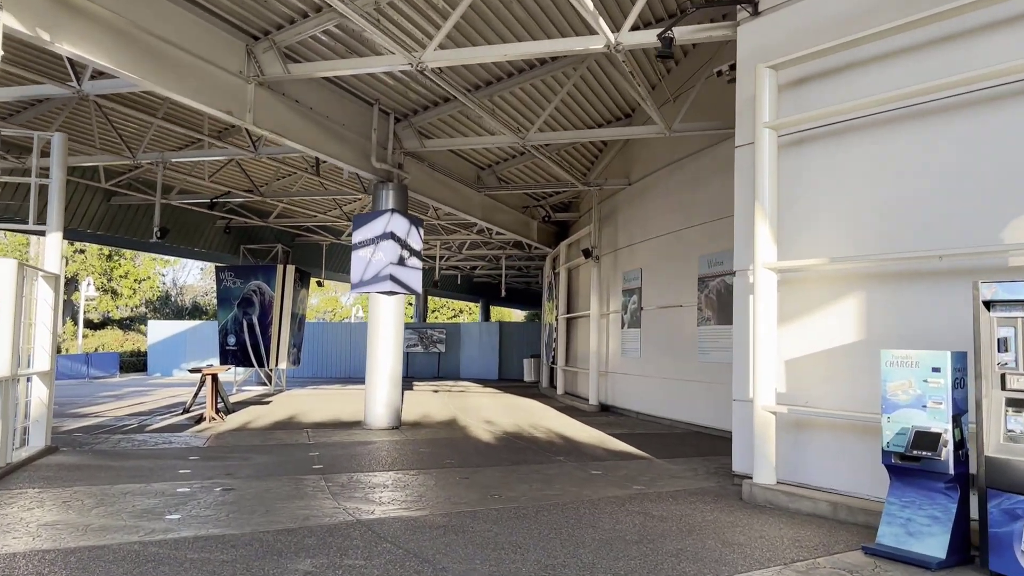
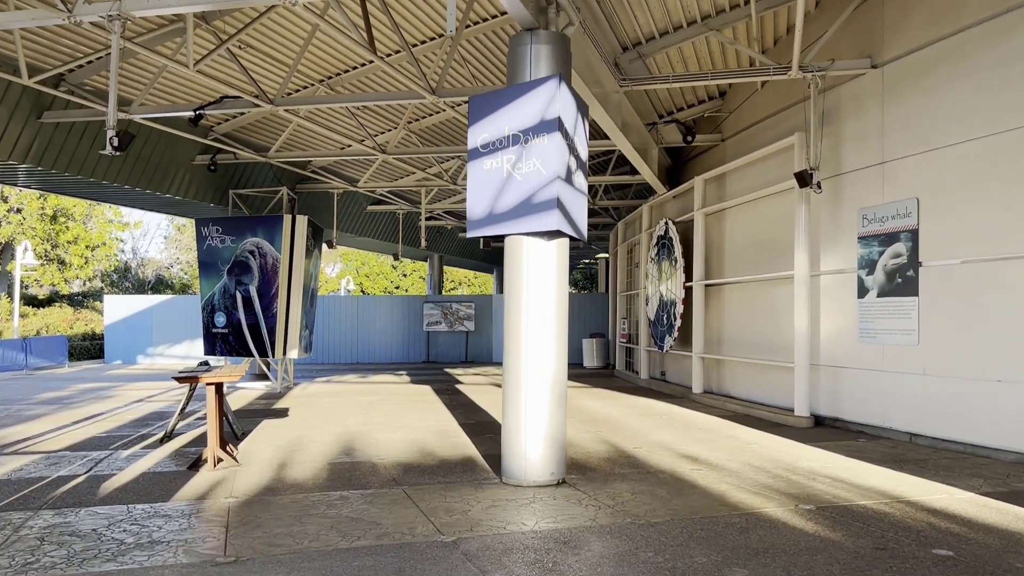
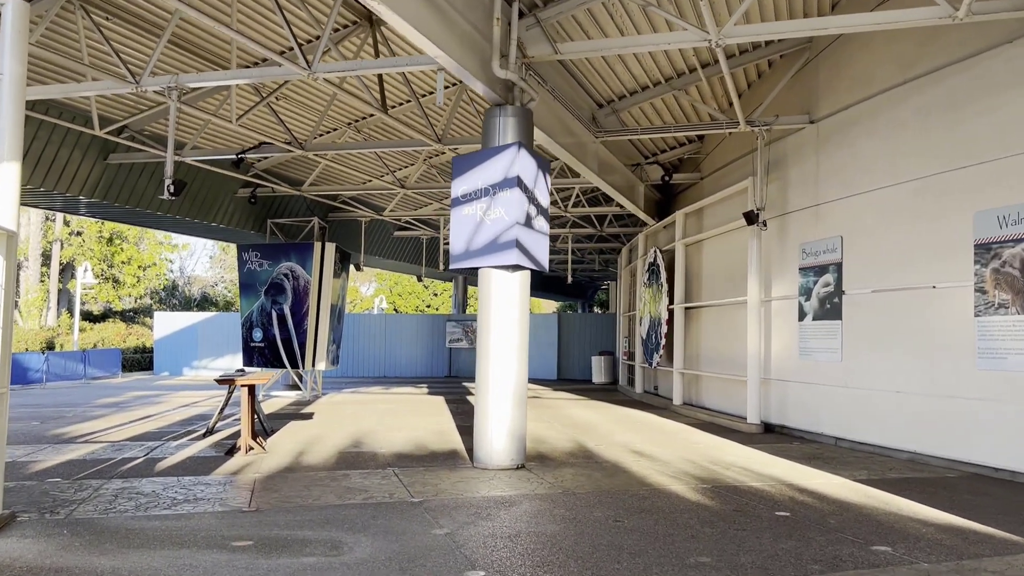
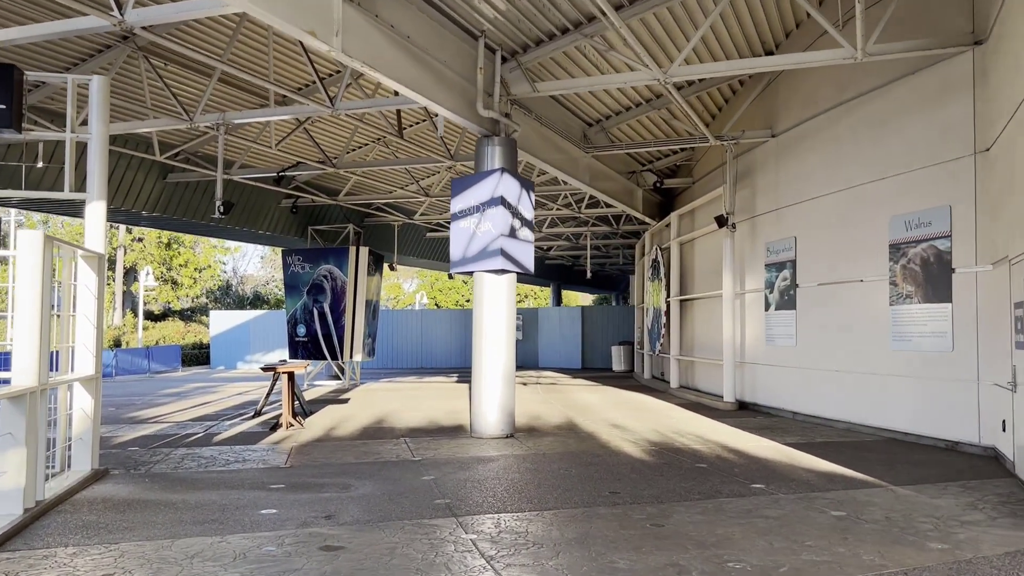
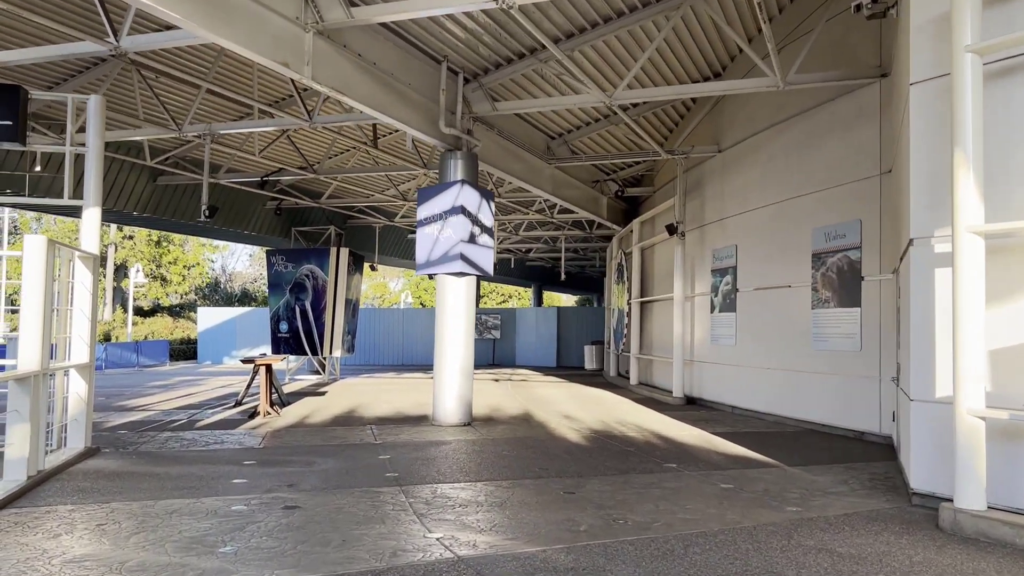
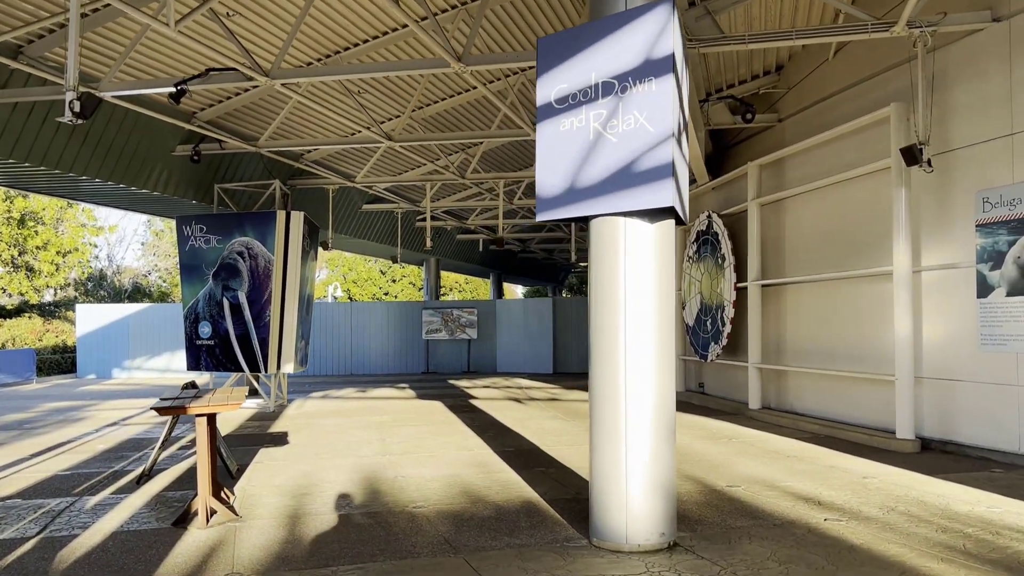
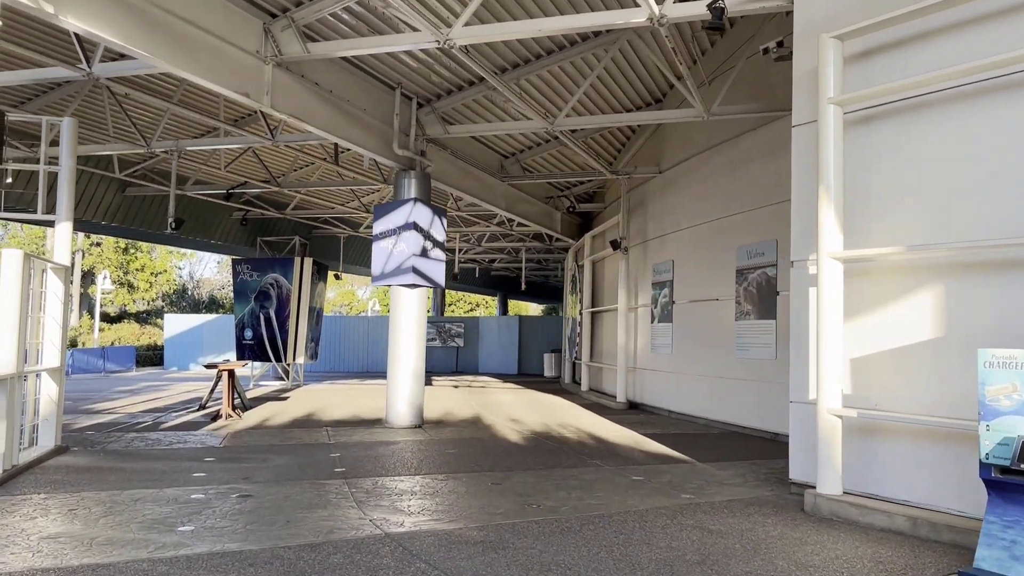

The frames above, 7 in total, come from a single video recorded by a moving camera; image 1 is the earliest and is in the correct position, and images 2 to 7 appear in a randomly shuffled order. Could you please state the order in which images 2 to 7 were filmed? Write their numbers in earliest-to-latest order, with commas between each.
7, 5, 4, 3, 2, 6
